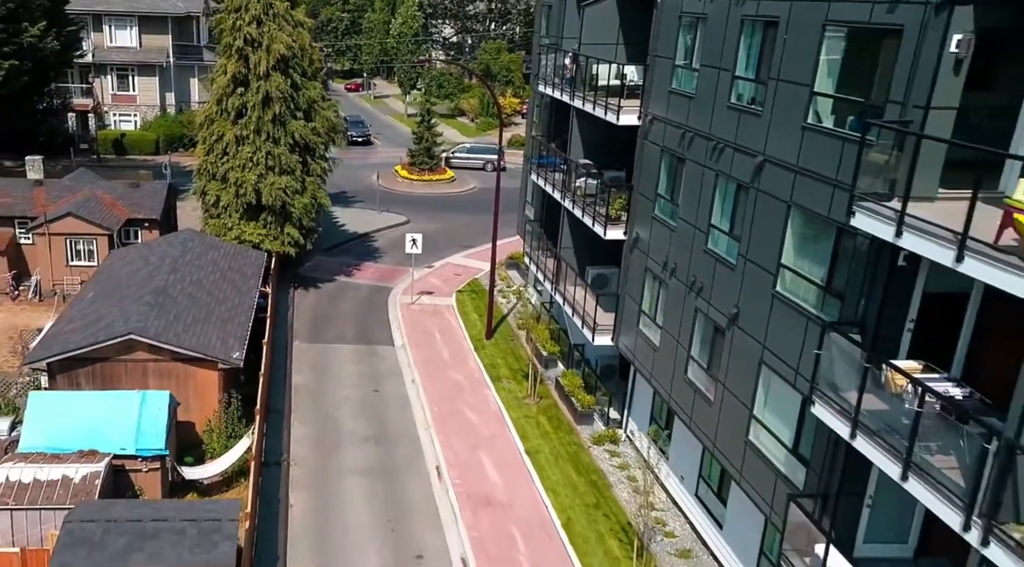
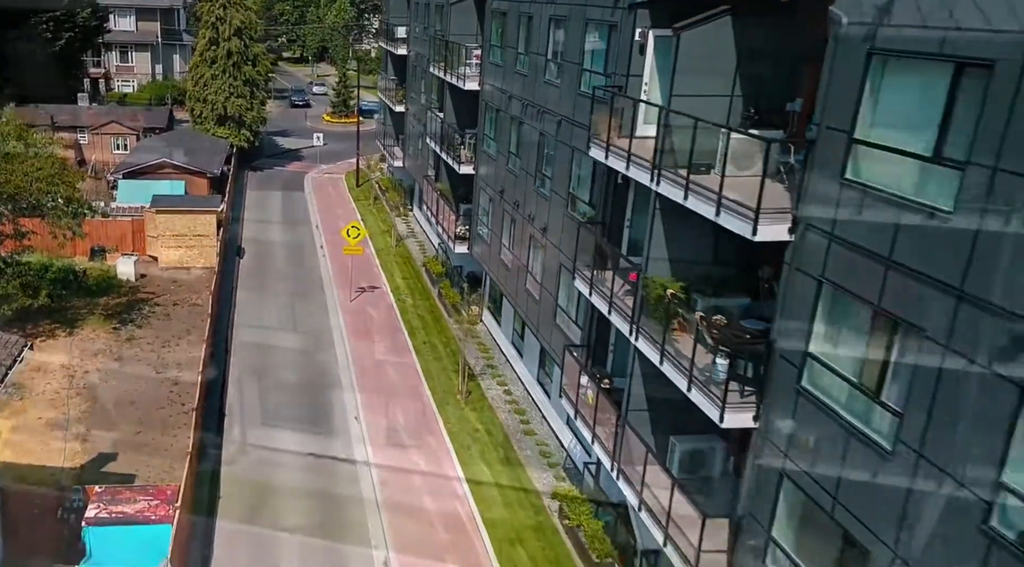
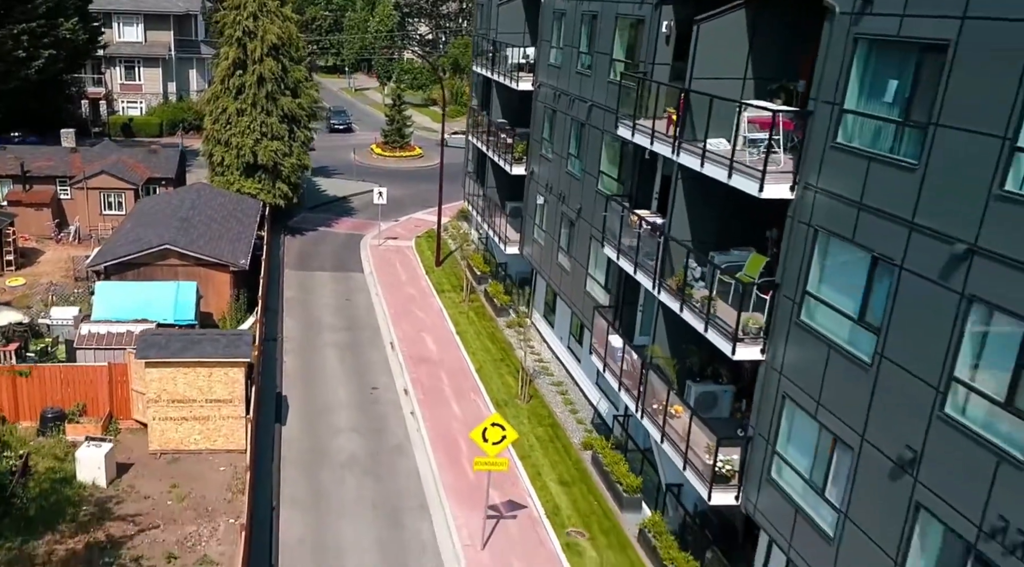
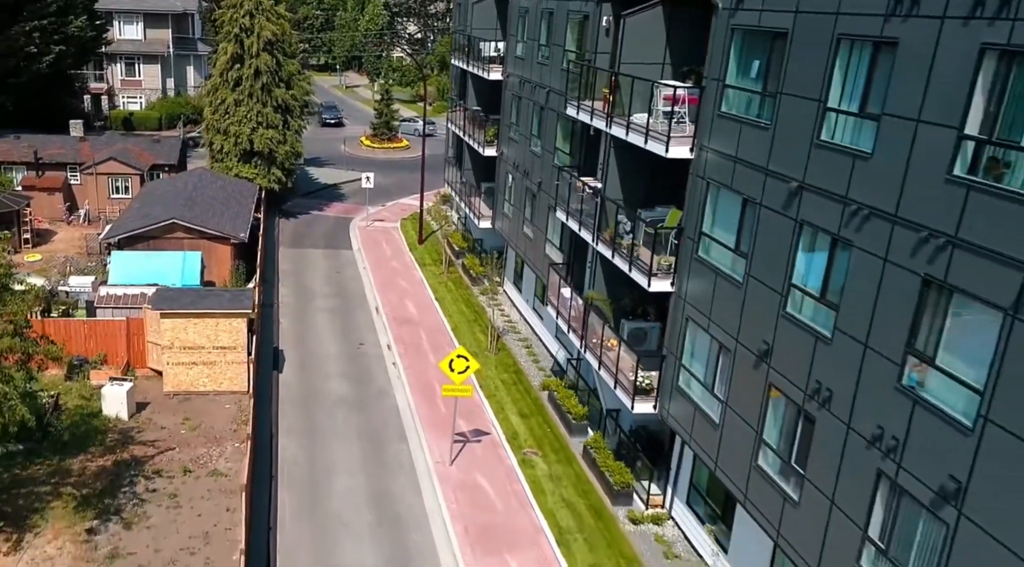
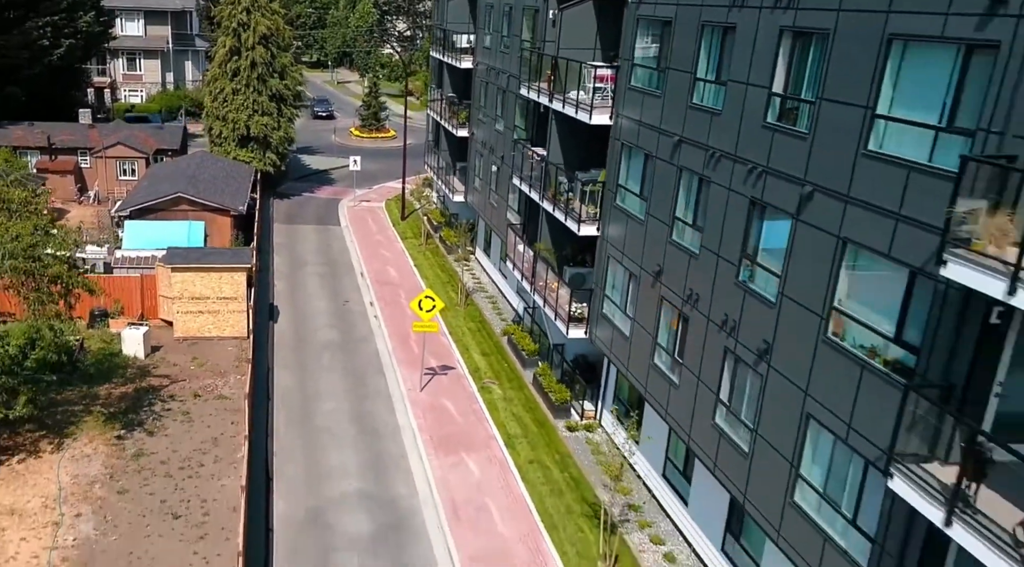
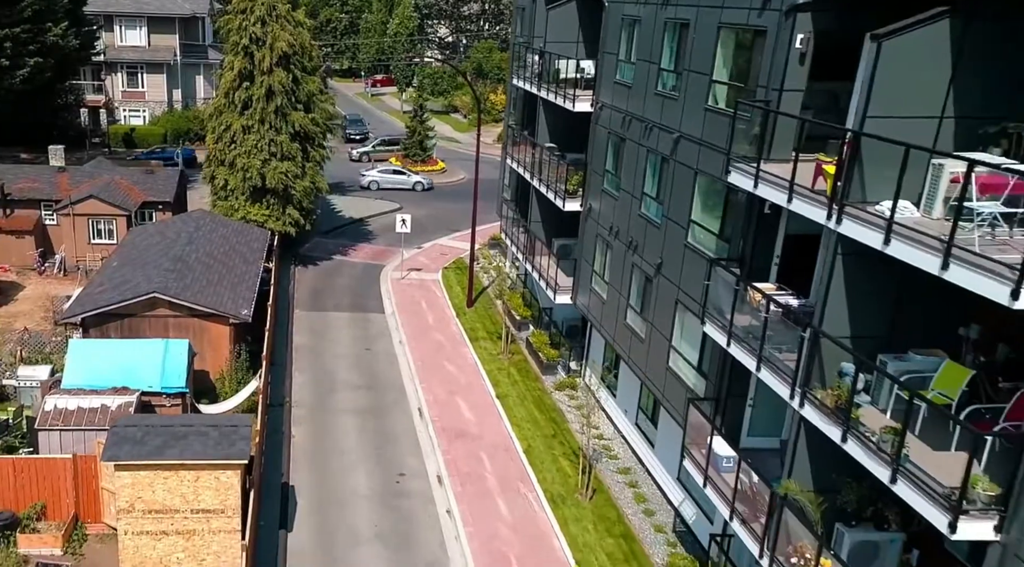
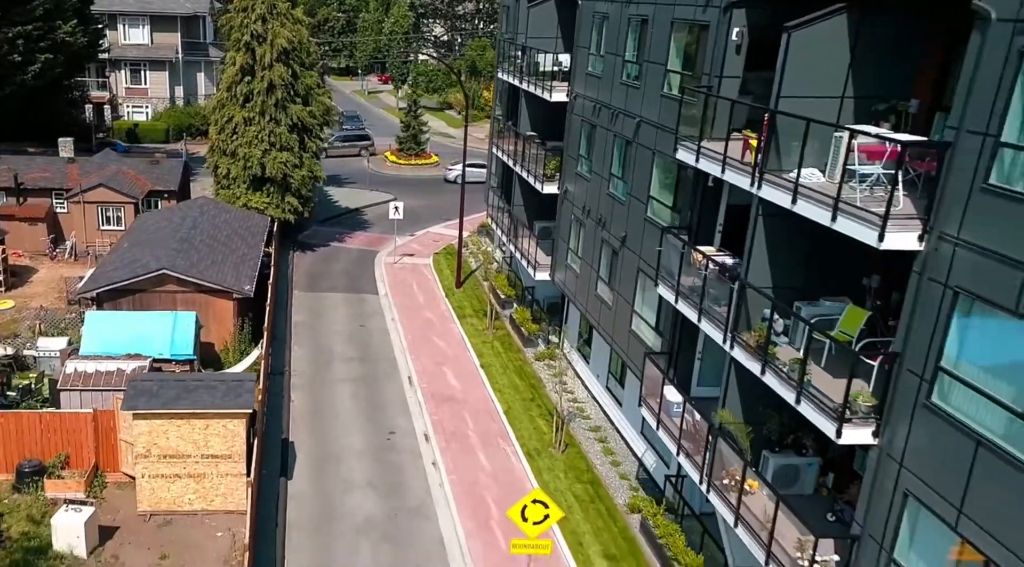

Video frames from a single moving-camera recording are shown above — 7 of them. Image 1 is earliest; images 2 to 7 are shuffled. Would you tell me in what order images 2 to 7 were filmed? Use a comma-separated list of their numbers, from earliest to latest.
6, 7, 3, 4, 5, 2
